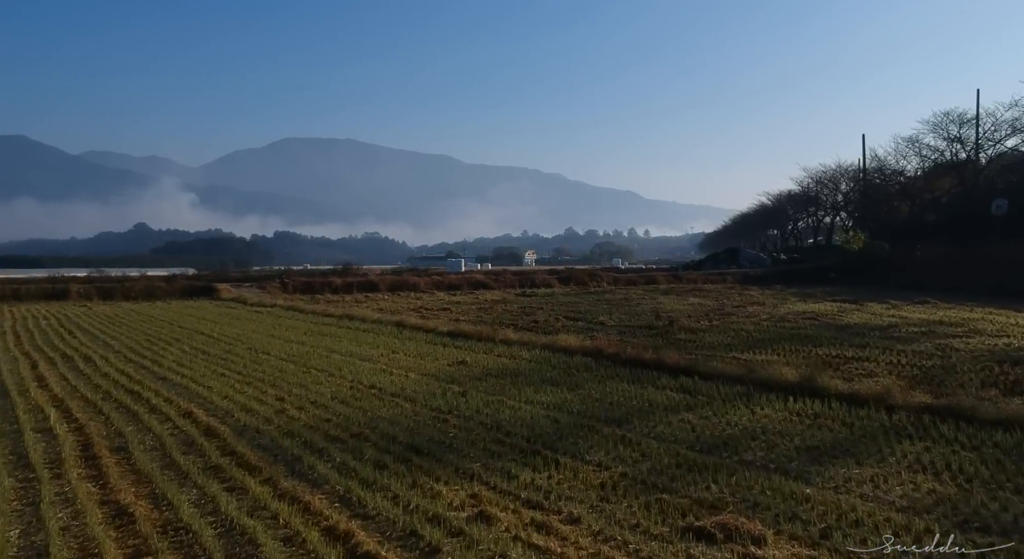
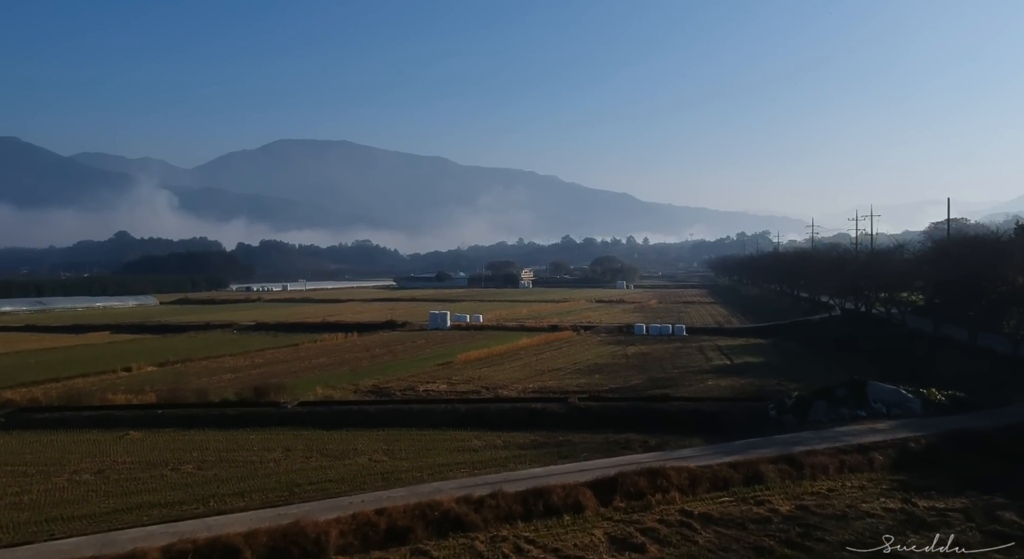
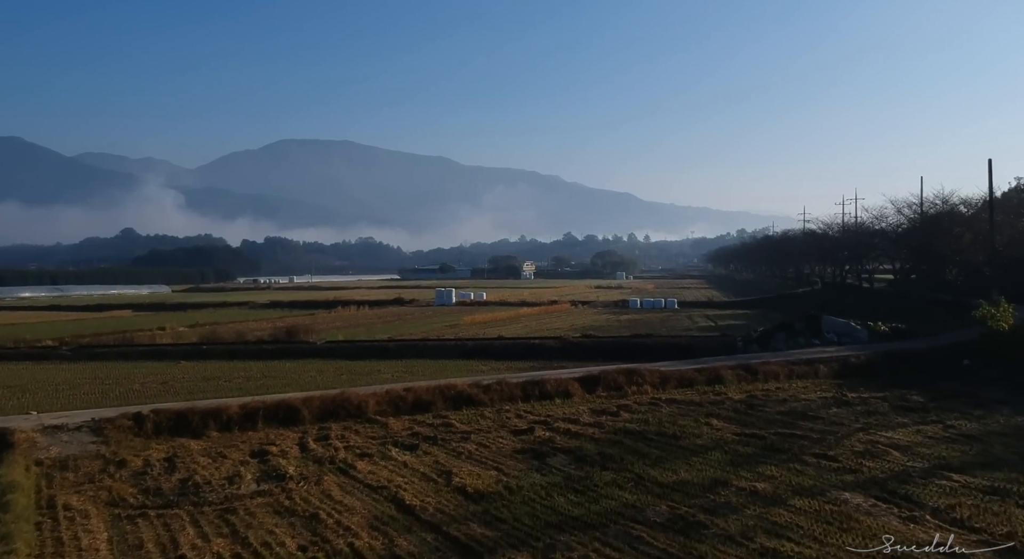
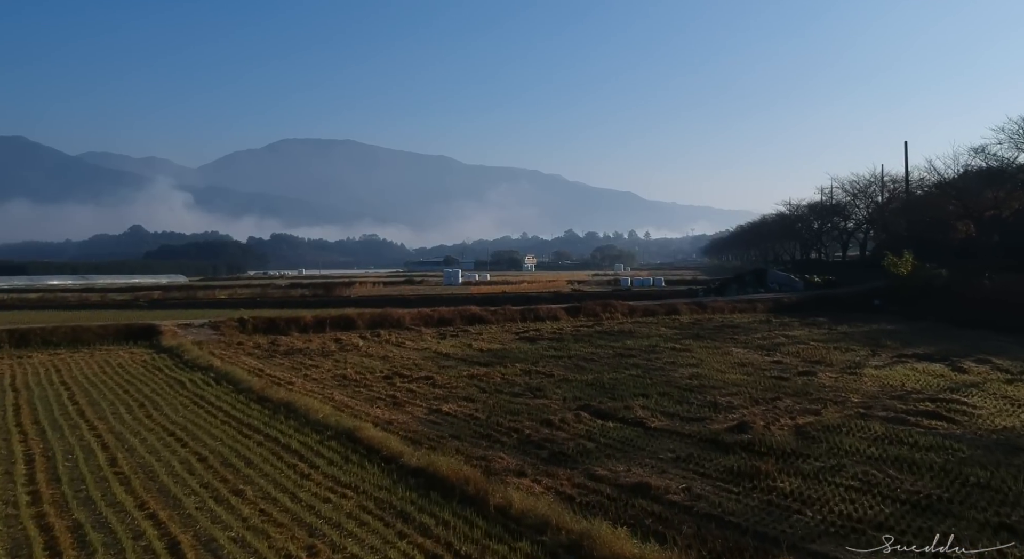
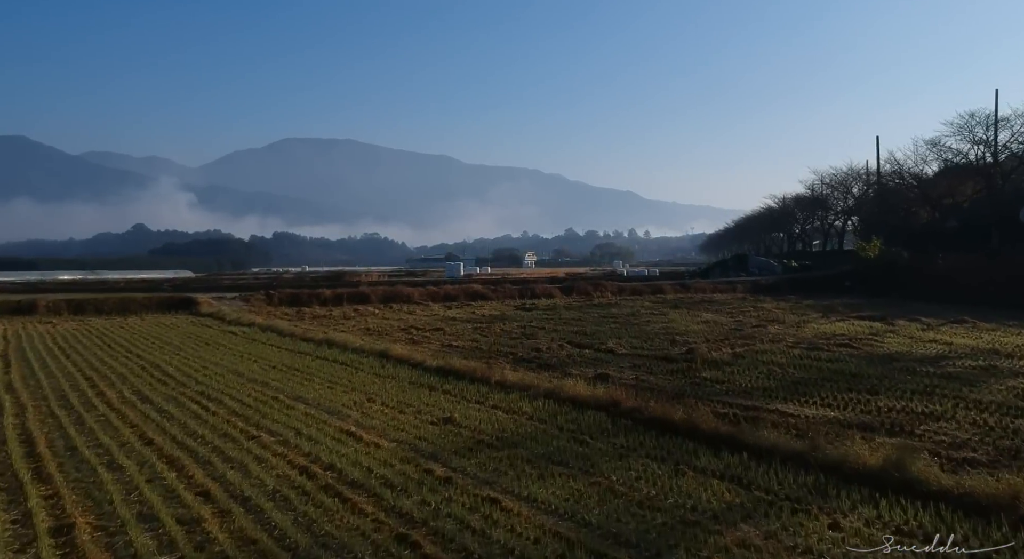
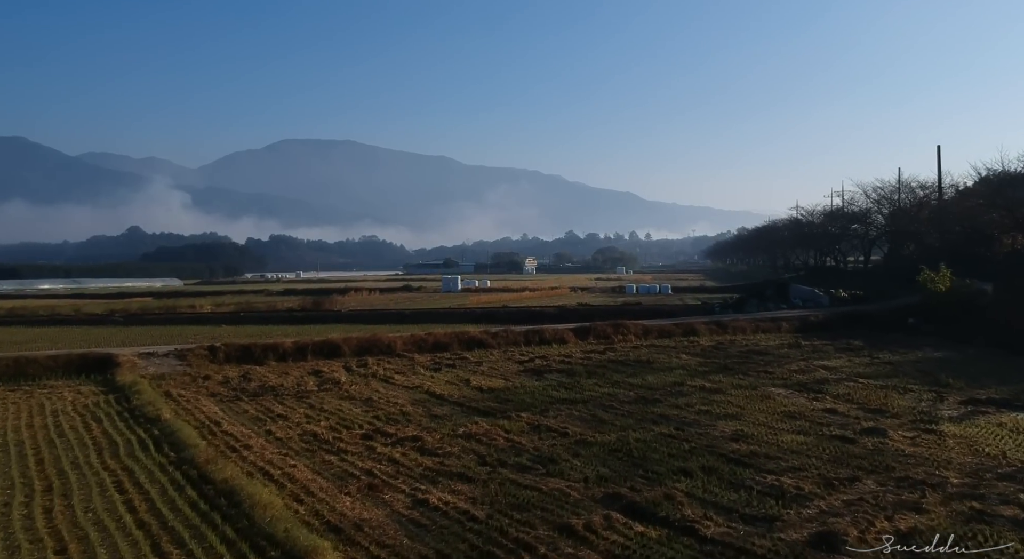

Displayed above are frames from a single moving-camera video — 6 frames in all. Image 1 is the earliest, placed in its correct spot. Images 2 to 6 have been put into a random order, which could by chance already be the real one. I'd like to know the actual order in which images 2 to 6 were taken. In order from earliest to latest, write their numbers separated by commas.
5, 4, 6, 3, 2
